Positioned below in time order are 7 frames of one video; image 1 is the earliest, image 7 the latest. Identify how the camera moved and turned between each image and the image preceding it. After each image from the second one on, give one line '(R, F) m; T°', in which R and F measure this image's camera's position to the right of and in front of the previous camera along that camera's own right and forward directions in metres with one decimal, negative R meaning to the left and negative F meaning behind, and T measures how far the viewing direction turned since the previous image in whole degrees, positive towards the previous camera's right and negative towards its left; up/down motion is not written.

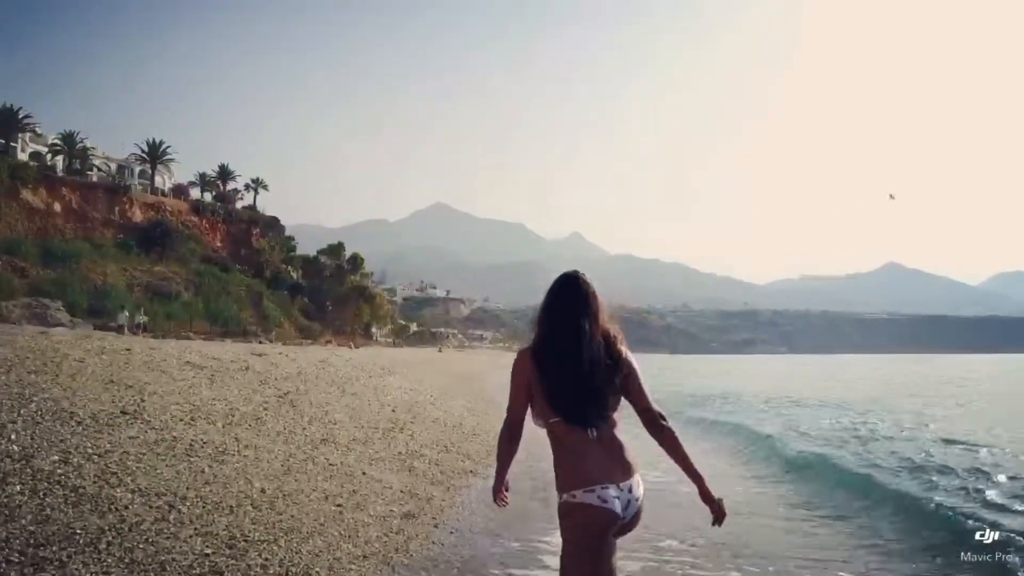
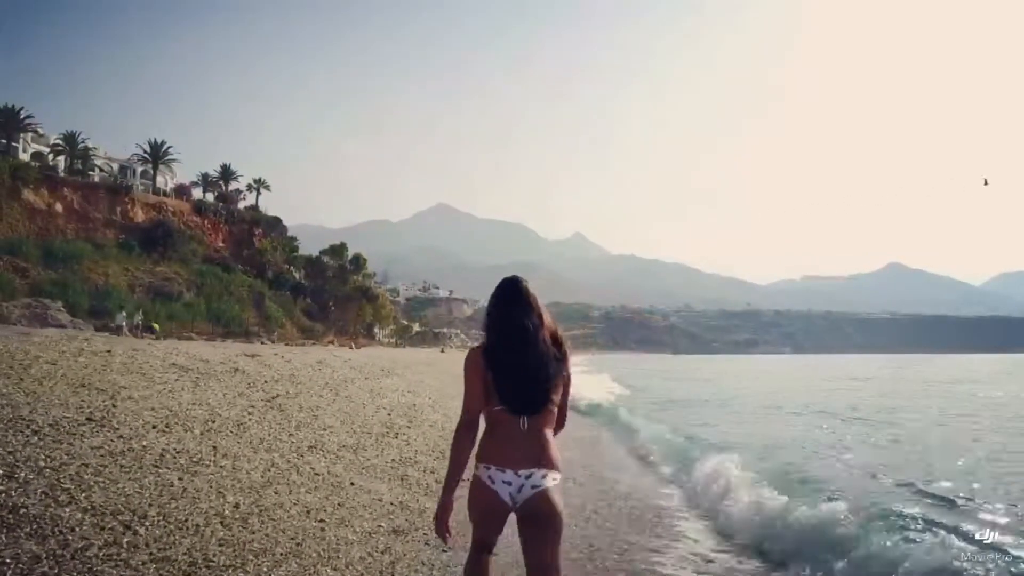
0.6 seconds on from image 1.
(0.0, +0.2) m; 0°
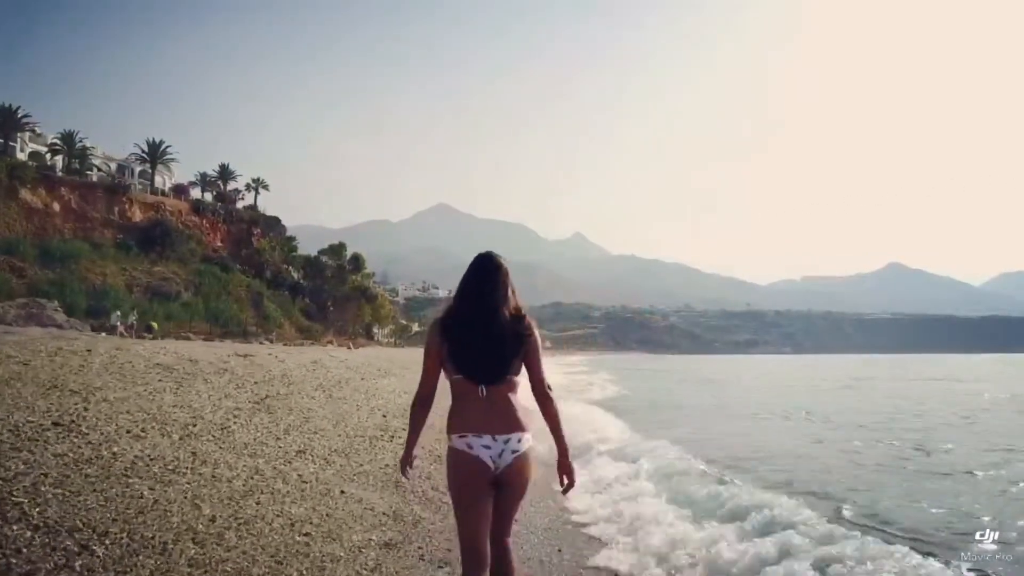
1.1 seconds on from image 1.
(0.0, +0.2) m; 0°
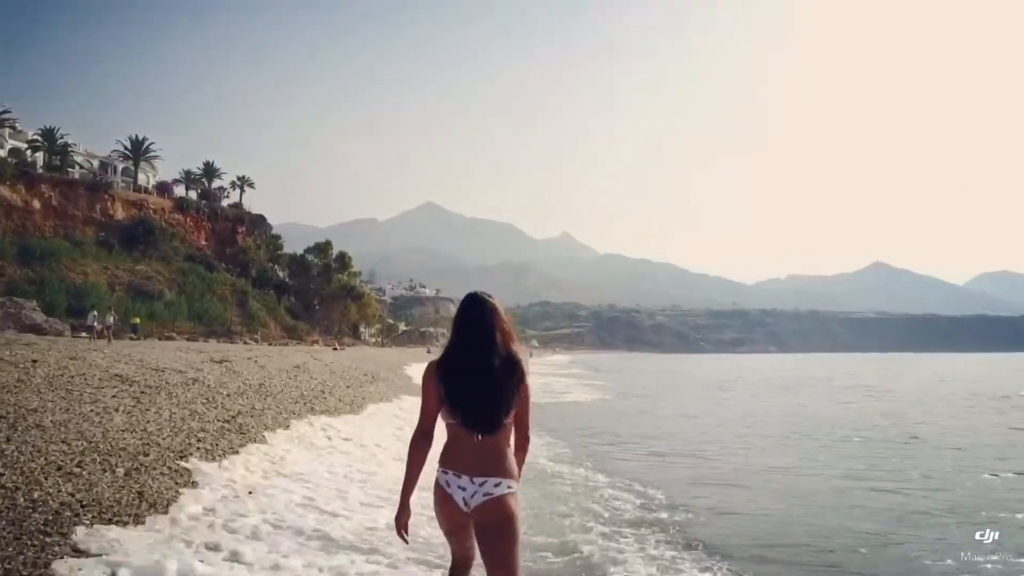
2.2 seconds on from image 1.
(-0.1, +0.4) m; +1°
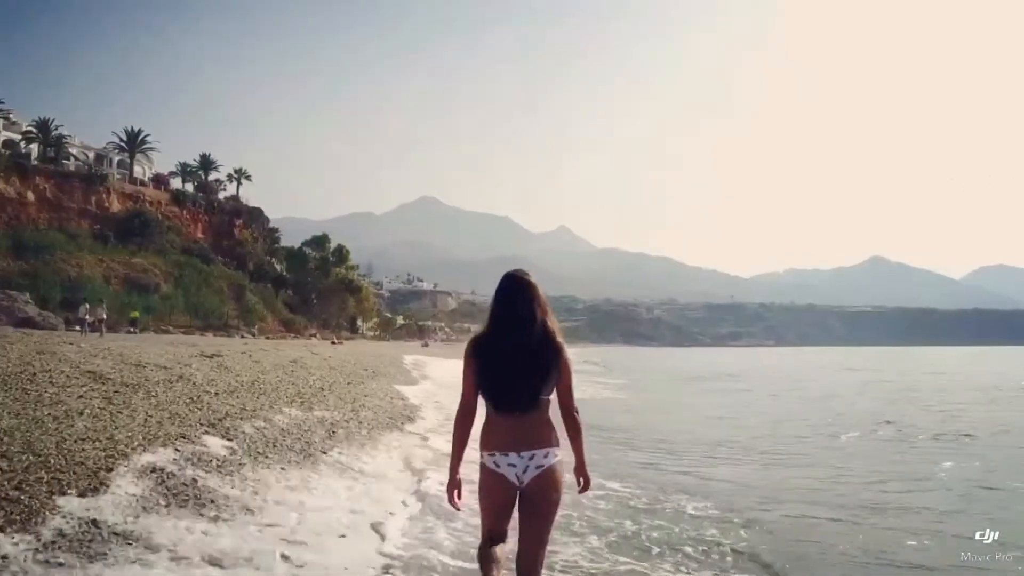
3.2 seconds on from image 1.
(-0.1, +0.4) m; 0°
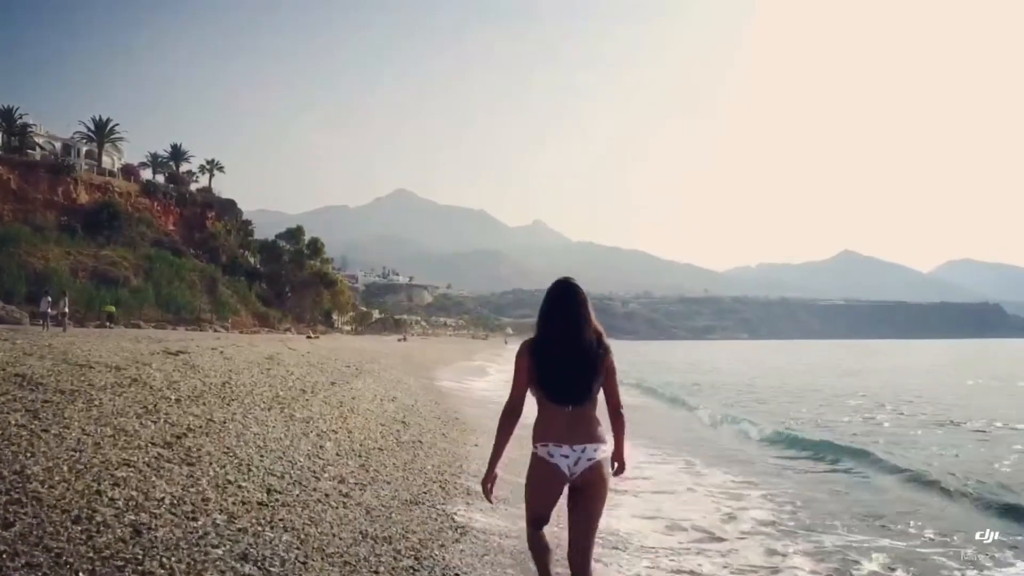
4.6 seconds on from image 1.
(-0.2, +0.6) m; +2°
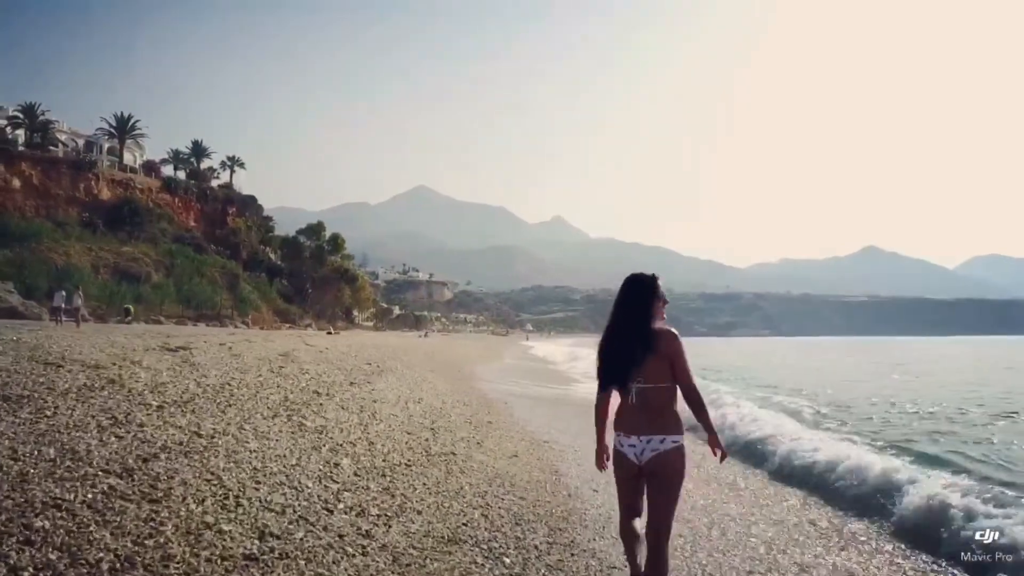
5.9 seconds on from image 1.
(-0.1, +0.6) m; -1°
